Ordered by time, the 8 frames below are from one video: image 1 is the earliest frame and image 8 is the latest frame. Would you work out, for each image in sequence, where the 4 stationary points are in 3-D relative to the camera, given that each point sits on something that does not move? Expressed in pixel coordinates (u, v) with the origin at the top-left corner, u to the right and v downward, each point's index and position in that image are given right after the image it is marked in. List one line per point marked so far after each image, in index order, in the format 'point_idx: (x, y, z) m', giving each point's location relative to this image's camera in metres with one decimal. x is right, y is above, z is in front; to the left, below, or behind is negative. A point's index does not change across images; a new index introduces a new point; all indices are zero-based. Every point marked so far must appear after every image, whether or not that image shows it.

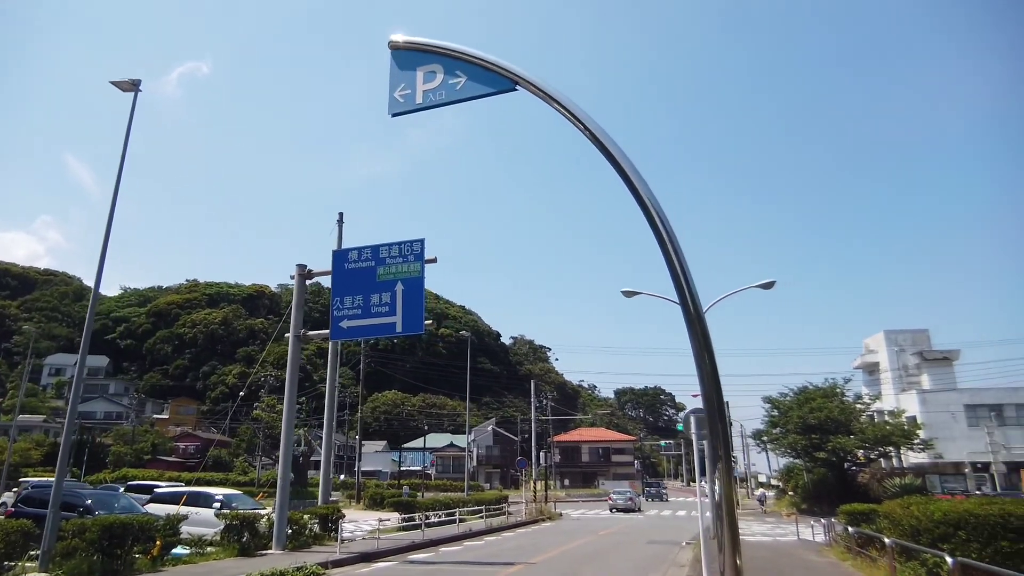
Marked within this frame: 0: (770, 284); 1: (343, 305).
0: (+7.6, +0.1, +19.2) m
1: (-4.4, -0.5, +17.0) m
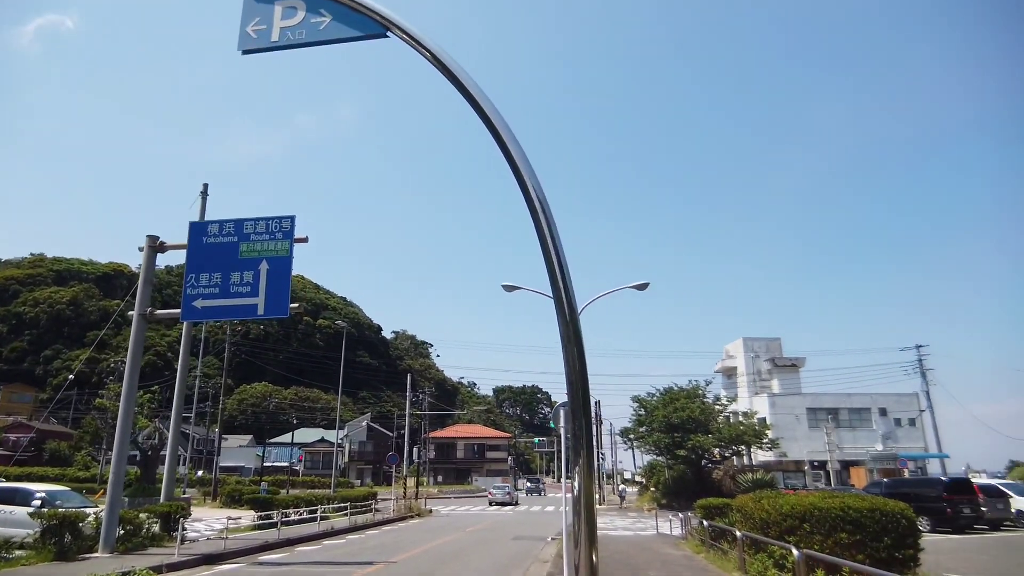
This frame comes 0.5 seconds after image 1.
0: (+4.0, 0.0, +19.7) m
1: (-7.4, +0.1, +15.4) m
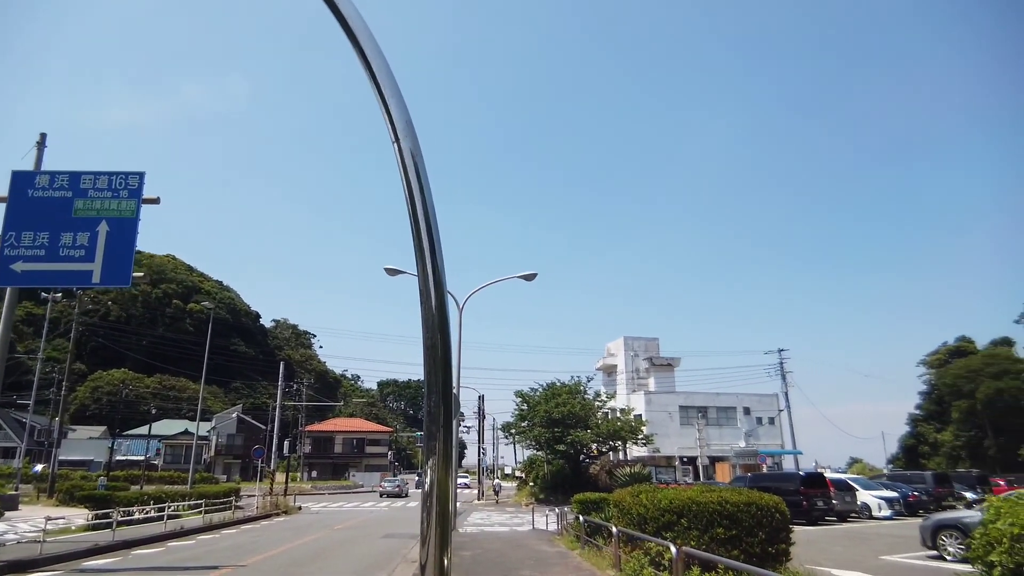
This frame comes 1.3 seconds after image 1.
0: (+0.6, +0.3, +19.3) m
1: (-9.9, +0.9, +13.1) m
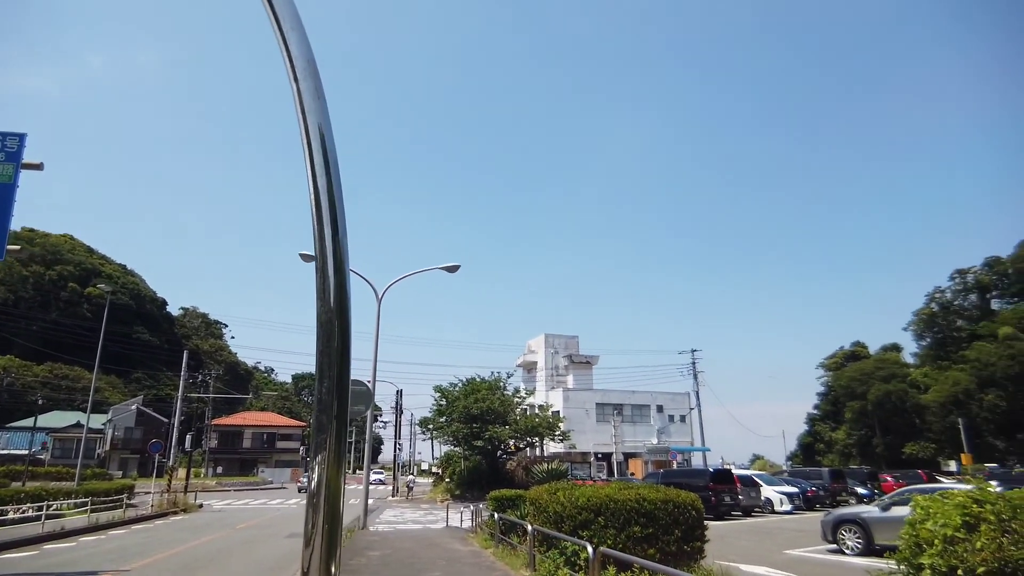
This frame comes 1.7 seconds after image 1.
0: (-1.7, +0.6, +18.8) m
1: (-11.4, +1.4, +11.5) m
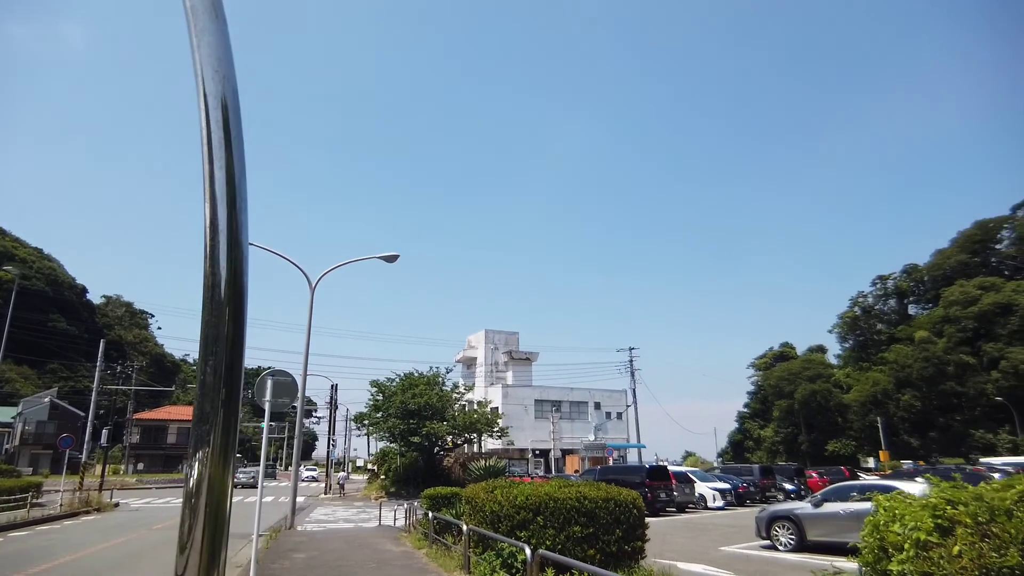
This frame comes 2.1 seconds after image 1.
0: (-3.3, +0.8, +18.2) m
1: (-12.3, +1.9, +10.0) m
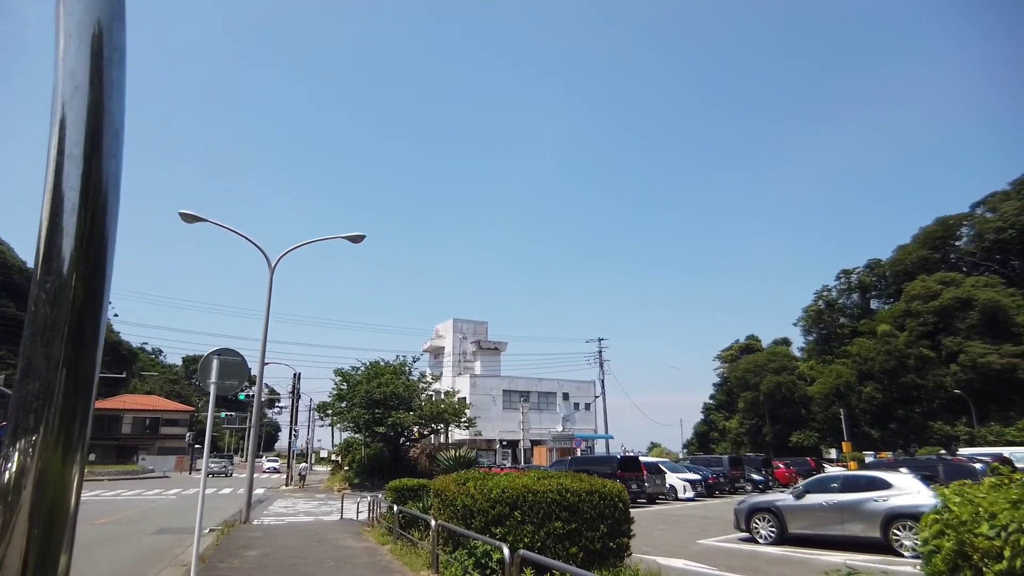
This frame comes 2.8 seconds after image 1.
0: (-4.1, +1.3, +17.3) m
1: (-12.6, +2.4, +8.6) m
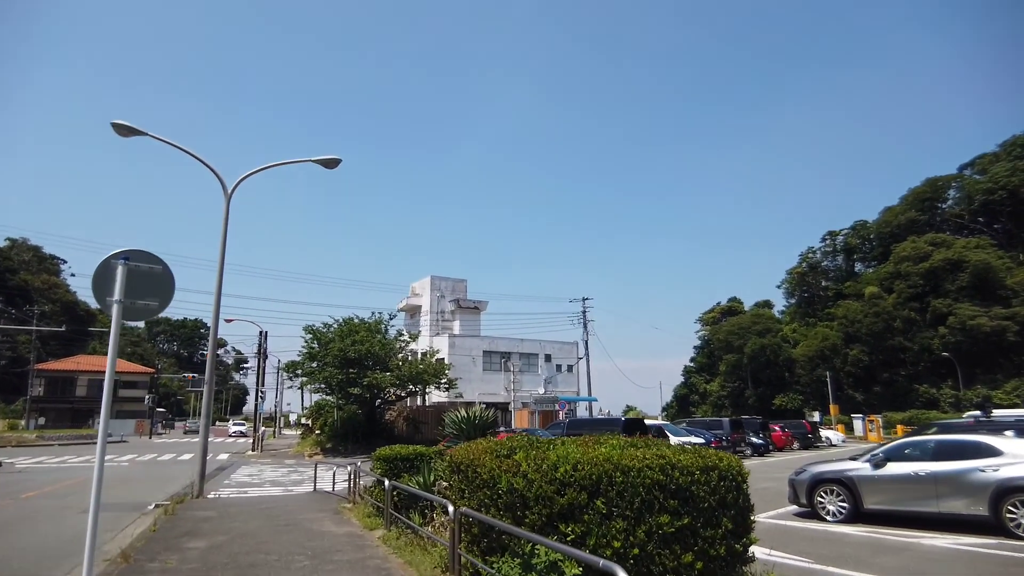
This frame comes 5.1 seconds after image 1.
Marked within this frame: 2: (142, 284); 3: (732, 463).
0: (-4.0, +2.8, +14.5) m
1: (-12.1, +3.5, +5.5) m
2: (-2.7, 0.0, +4.8) m
3: (+1.6, -1.2, +4.6) m
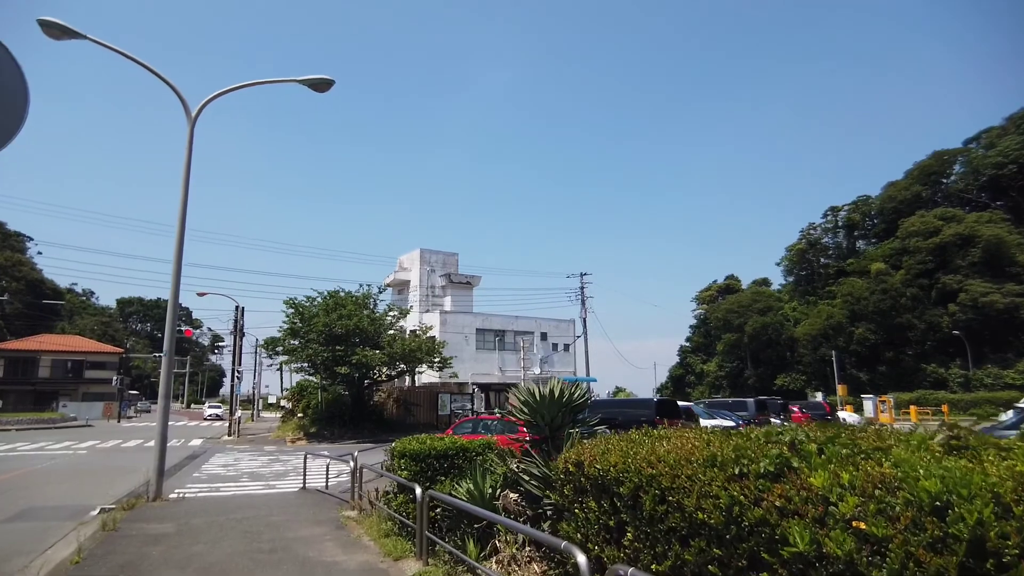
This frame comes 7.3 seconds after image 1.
0: (-3.4, +3.7, +11.7) m
1: (-11.2, +4.1, +2.4) m
2: (-1.8, +0.6, +2.1) m
3: (+2.5, -0.6, +2.1) m
